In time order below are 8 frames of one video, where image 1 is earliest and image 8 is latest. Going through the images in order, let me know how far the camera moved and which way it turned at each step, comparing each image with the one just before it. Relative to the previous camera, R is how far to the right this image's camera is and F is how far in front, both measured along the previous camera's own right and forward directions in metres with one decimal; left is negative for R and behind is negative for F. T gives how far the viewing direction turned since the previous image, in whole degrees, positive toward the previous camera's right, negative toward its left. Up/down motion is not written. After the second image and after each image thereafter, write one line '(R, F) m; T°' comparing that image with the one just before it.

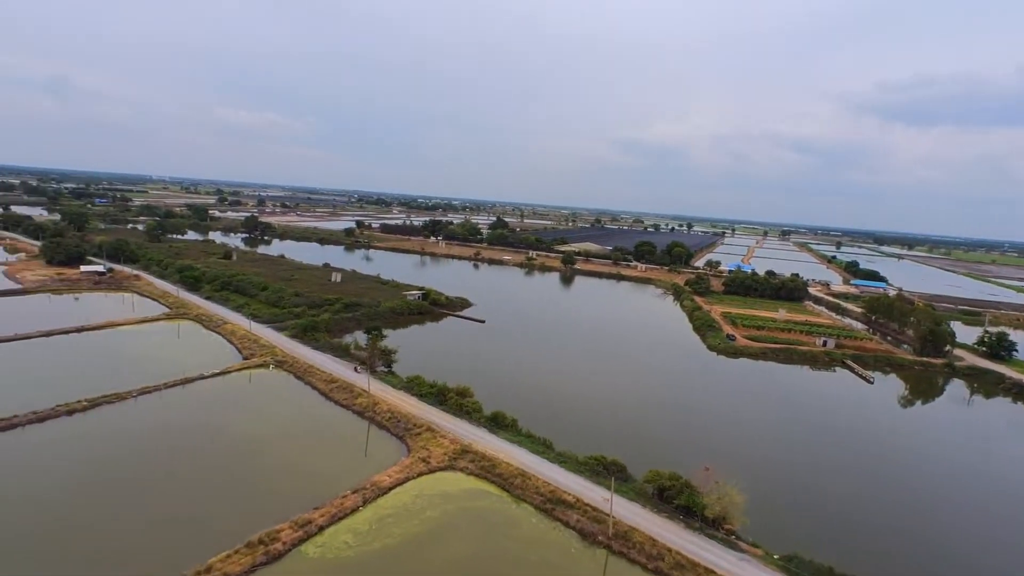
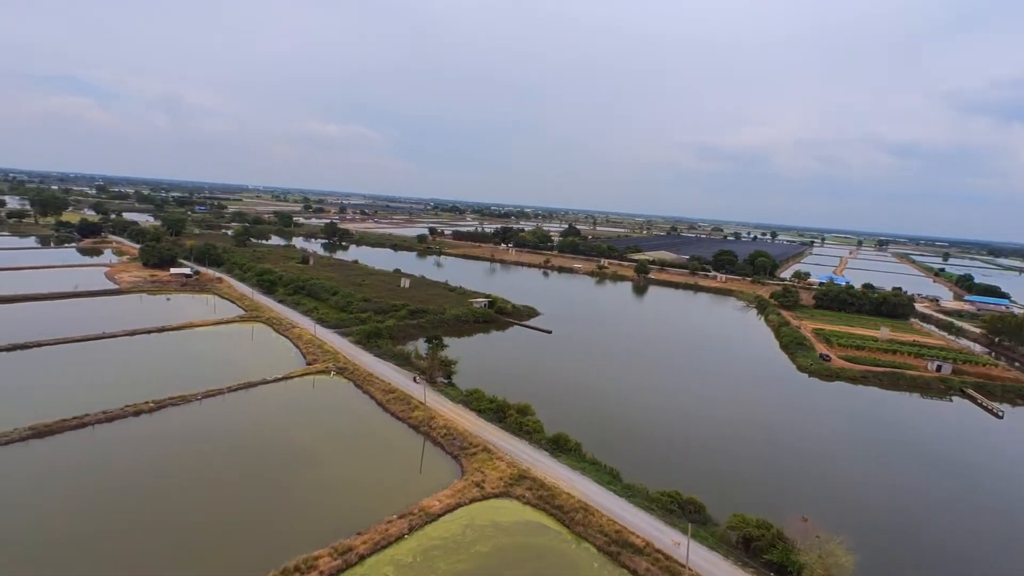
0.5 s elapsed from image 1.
(+0.1, +1.1) m; -7°
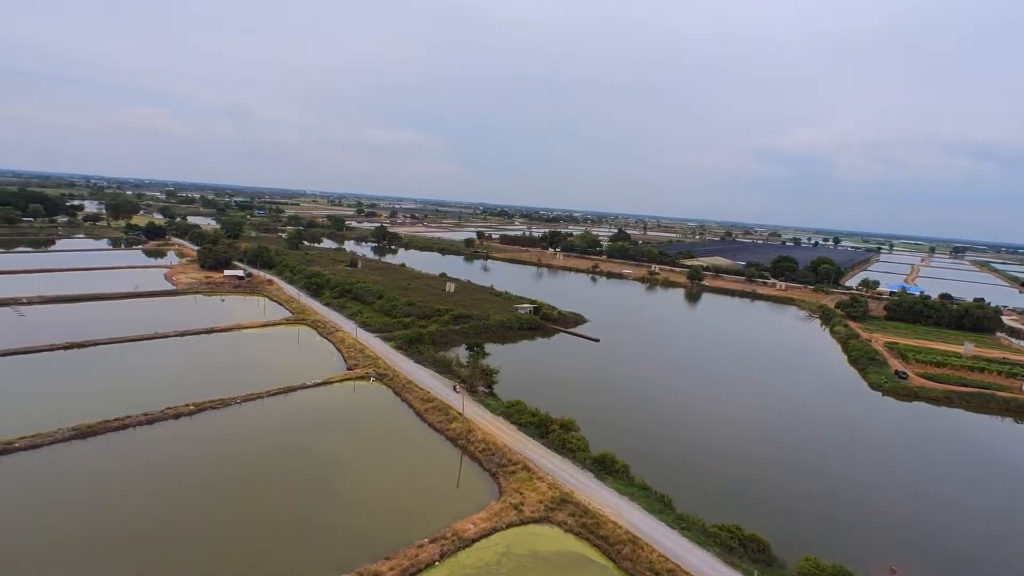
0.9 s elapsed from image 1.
(+0.1, +0.8) m; -5°
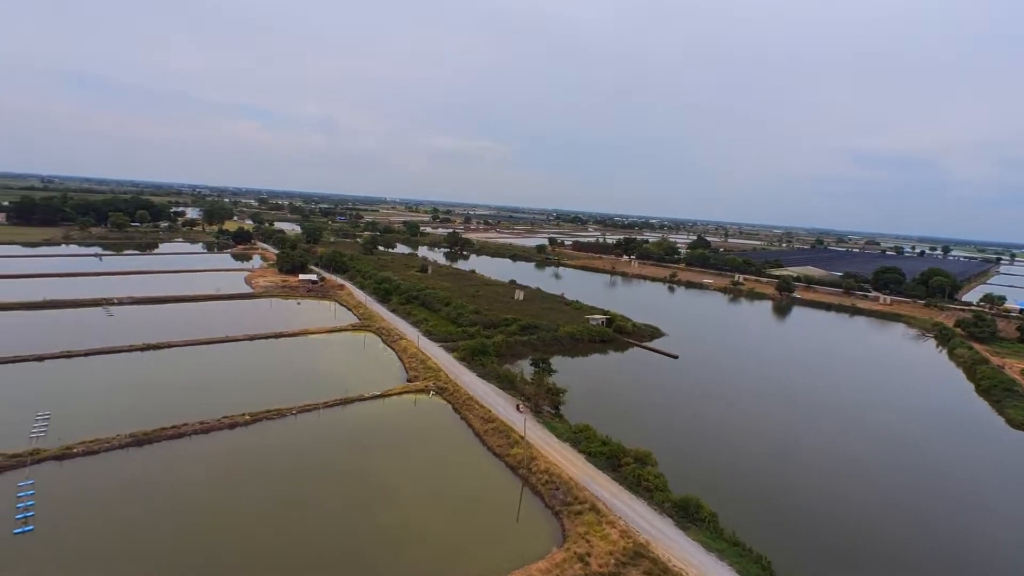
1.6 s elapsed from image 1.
(+0.1, +1.3) m; -8°
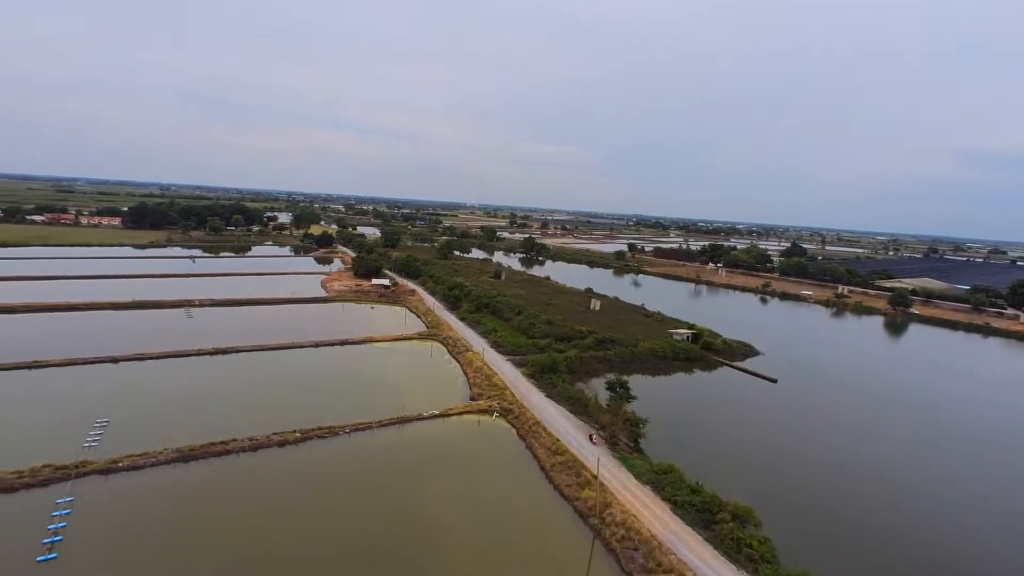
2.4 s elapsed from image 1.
(+0.1, +1.6) m; -8°
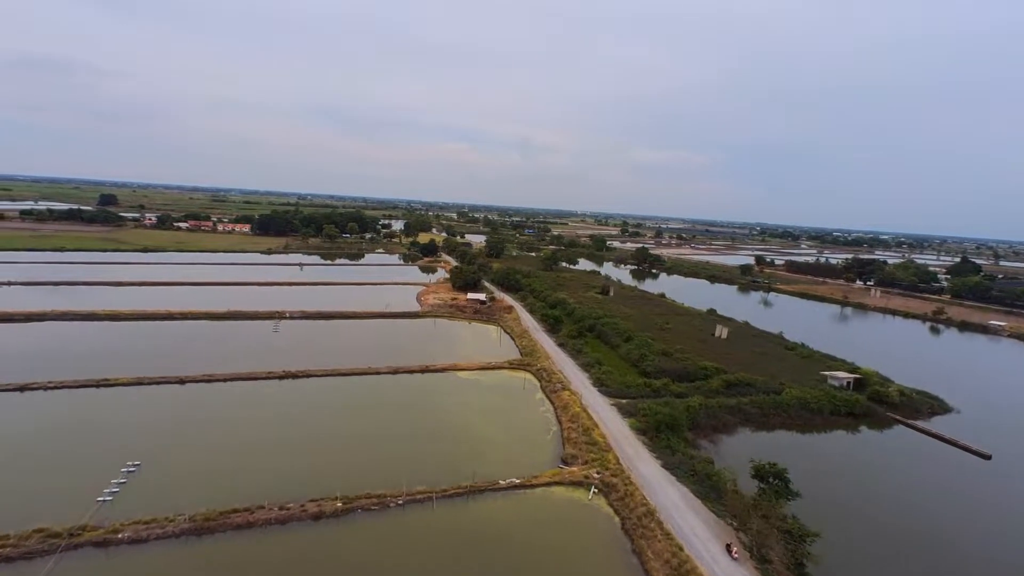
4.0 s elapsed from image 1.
(0.0, +3.4) m; -11°
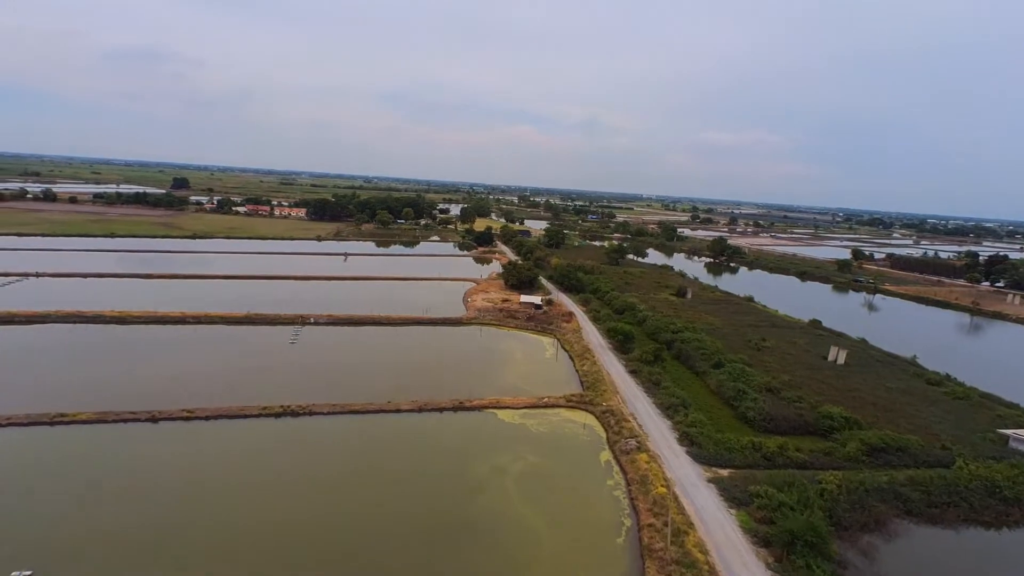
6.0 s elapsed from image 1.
(0.0, +4.2) m; -6°
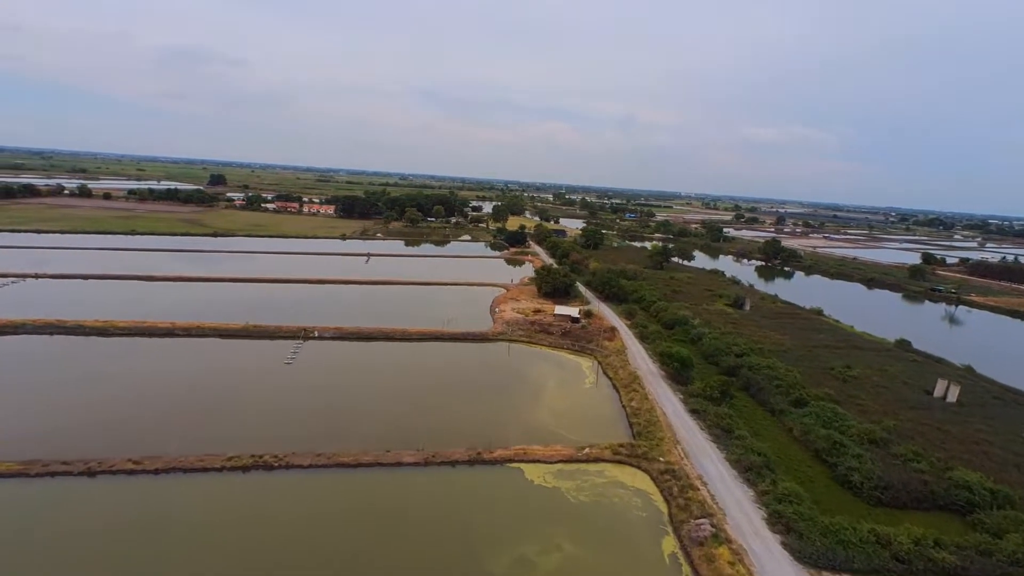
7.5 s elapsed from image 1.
(0.0, +3.1) m; -3°
